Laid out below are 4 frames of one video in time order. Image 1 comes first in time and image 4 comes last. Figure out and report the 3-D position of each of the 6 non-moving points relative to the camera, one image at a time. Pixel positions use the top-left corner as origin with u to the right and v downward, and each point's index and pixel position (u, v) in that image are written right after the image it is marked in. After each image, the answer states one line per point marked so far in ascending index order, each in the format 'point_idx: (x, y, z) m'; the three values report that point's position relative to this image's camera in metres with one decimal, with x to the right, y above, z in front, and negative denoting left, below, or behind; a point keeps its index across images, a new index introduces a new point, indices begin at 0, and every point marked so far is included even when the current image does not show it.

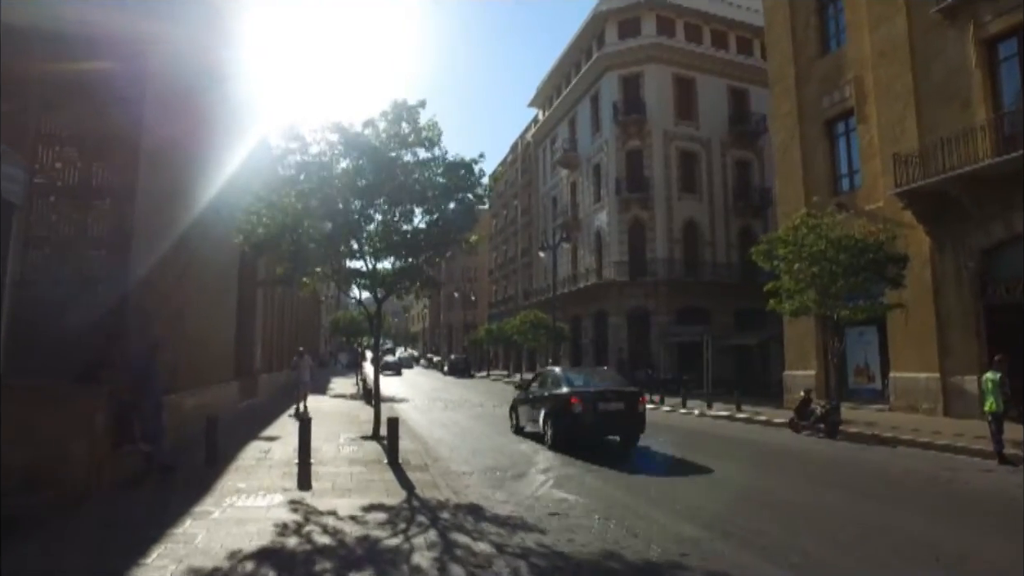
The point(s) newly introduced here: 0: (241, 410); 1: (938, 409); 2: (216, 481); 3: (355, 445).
0: (-6.3, -2.9, +16.9) m
1: (+10.2, -2.9, +17.6) m
2: (-3.2, -2.1, +7.9) m
3: (-2.3, -2.3, +10.8) m
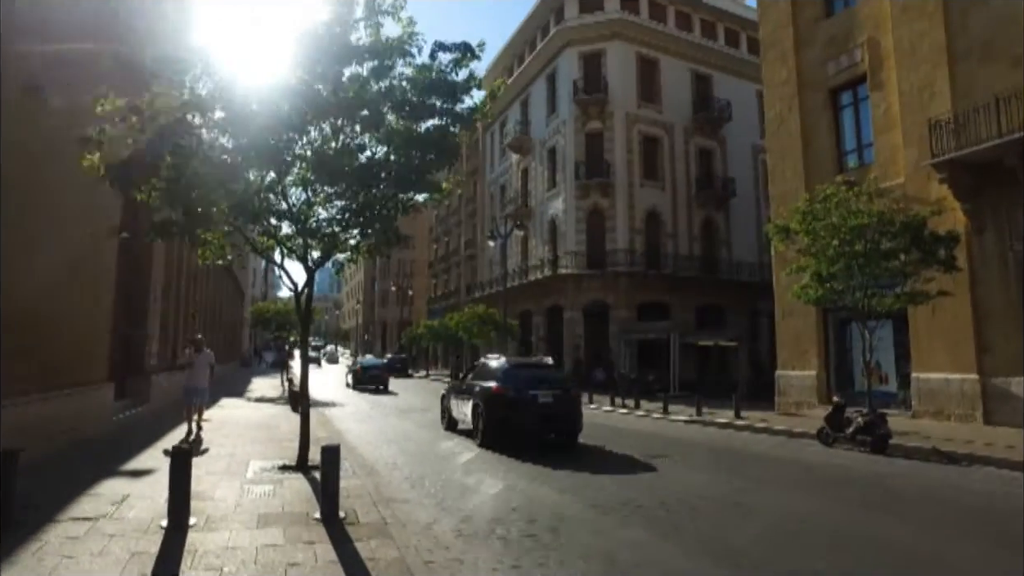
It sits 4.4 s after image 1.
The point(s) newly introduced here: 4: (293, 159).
0: (-6.9, -2.4, +12.9) m
1: (+9.5, -2.7, +15.0) m
2: (-3.0, -1.7, +4.1) m
3: (-2.4, -1.9, +7.1) m
4: (-2.6, +1.5, +8.6) m
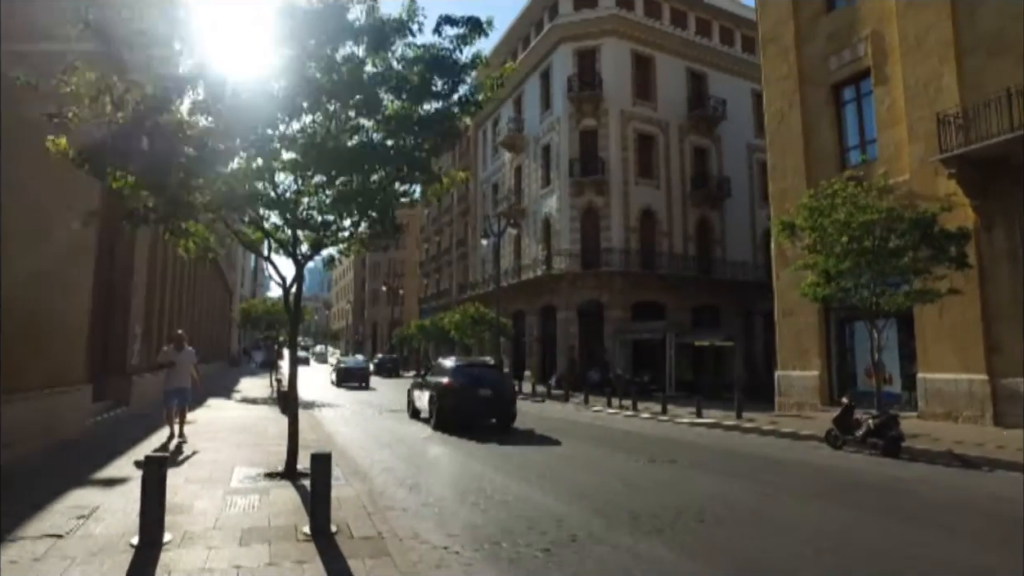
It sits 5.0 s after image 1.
0: (-6.9, -2.3, +12.3) m
1: (+9.5, -2.6, +14.6) m
2: (-2.9, -1.6, +3.6) m
3: (-2.3, -1.8, +6.6) m
4: (-2.5, +1.6, +8.1) m
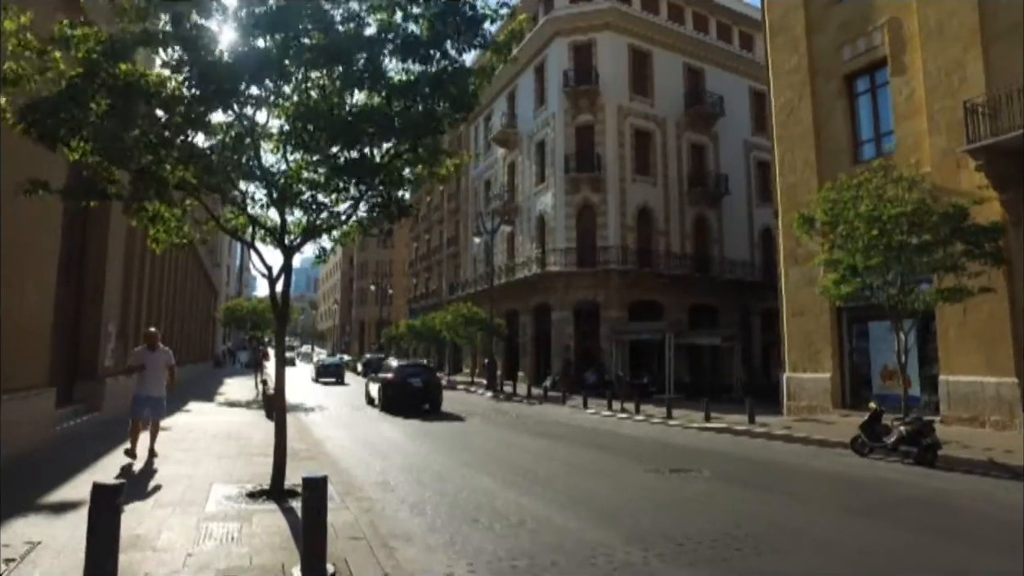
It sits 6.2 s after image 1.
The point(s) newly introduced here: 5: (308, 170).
0: (-6.8, -2.2, +11.3) m
1: (+9.5, -2.6, +13.8) m
2: (-2.7, -1.5, +2.6) m
3: (-2.1, -1.8, +5.6) m
4: (-2.4, +1.6, +7.1) m
5: (-2.2, +1.2, +7.8) m
